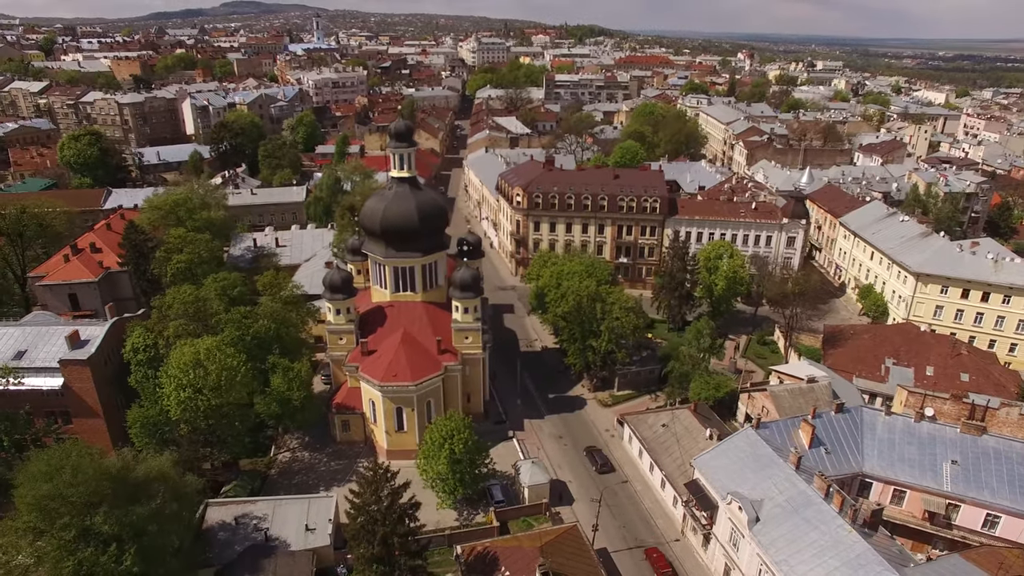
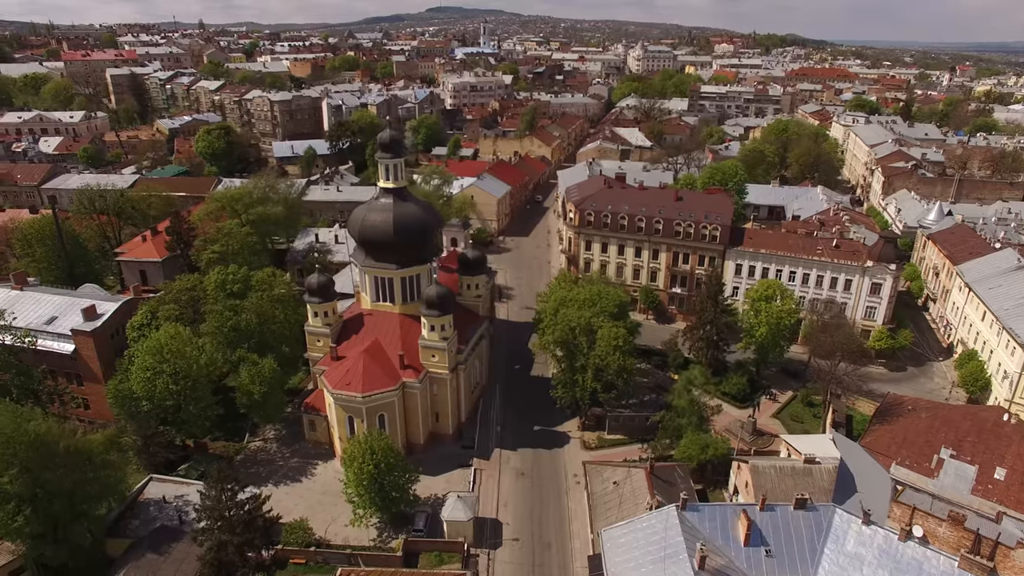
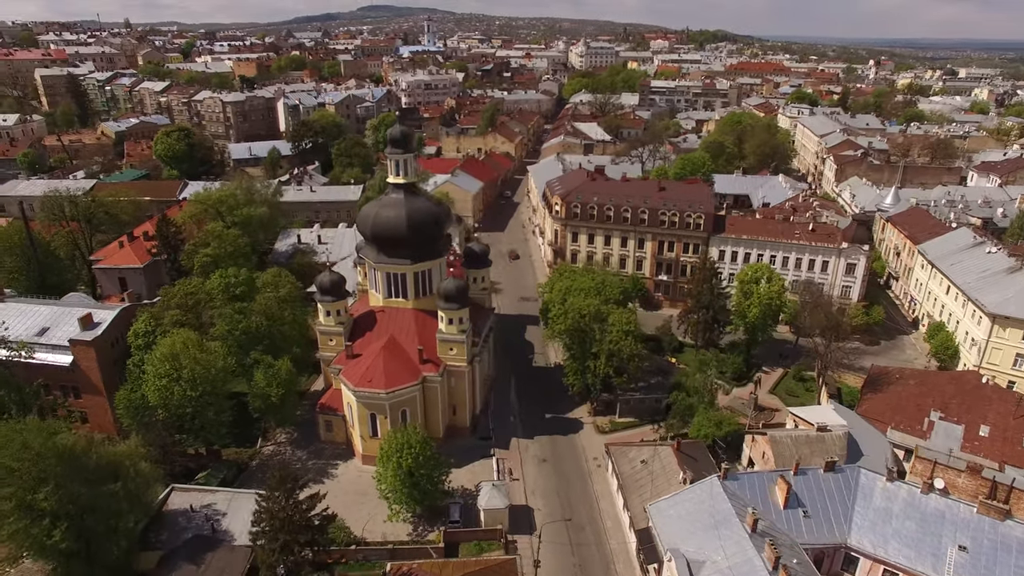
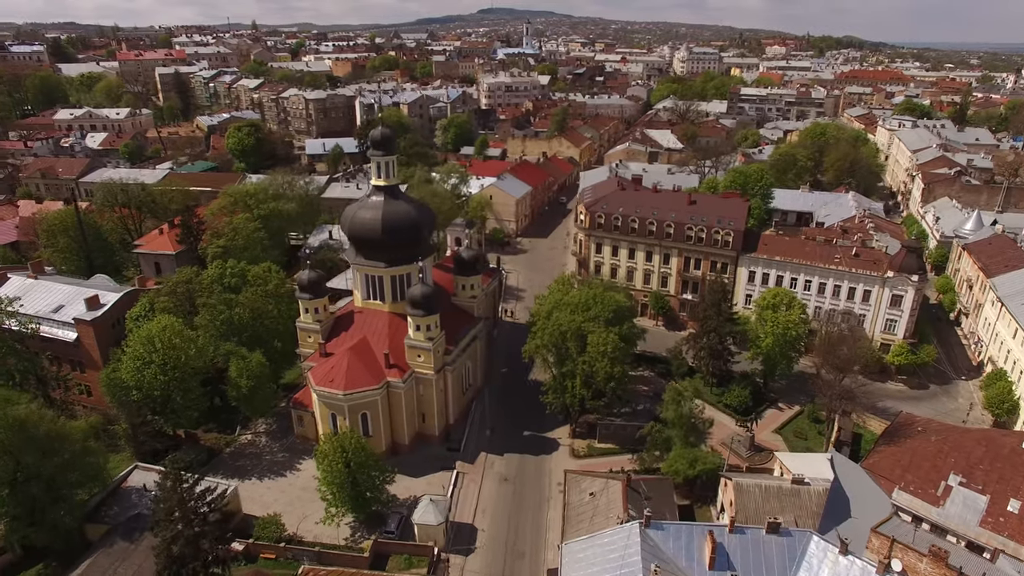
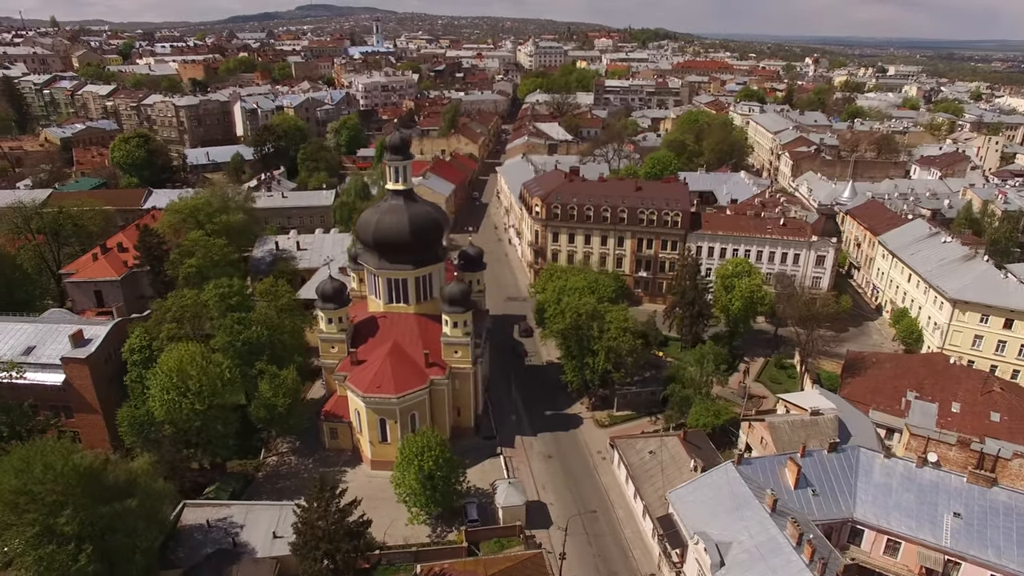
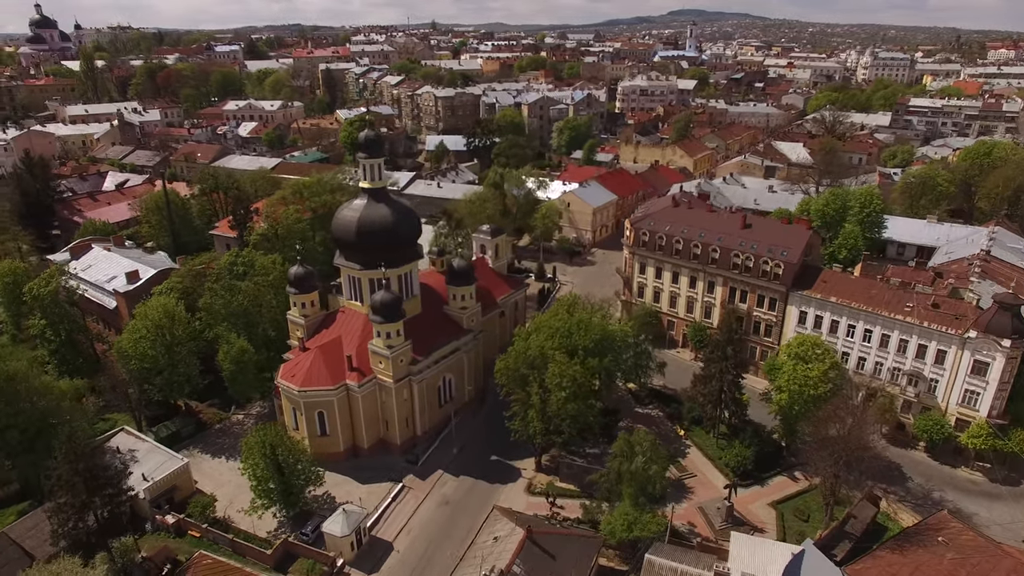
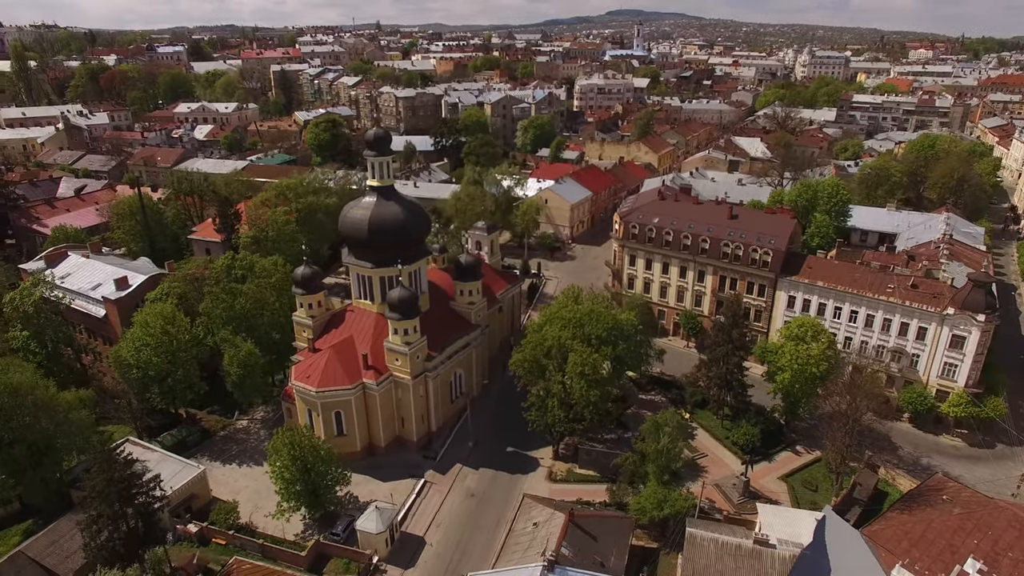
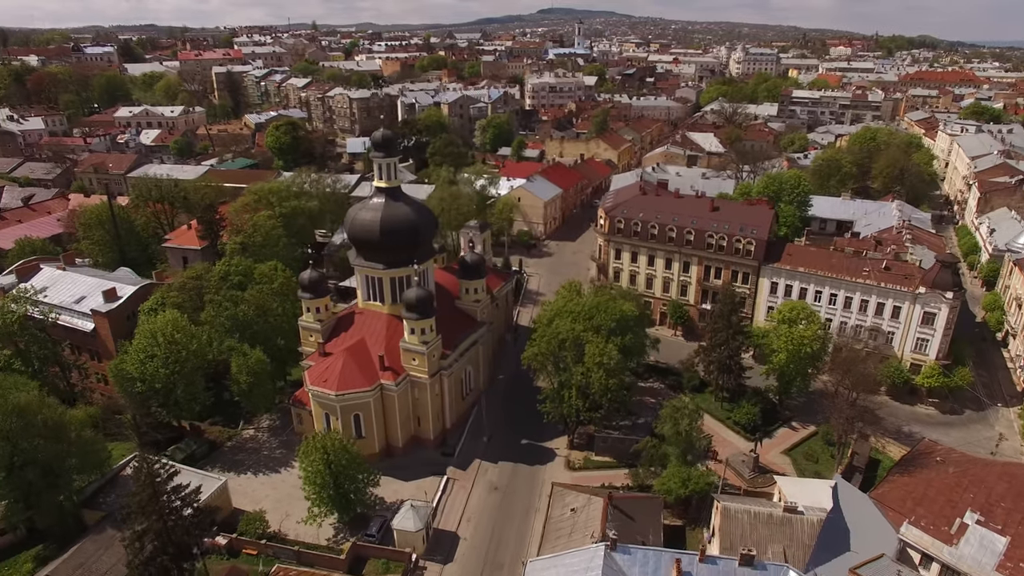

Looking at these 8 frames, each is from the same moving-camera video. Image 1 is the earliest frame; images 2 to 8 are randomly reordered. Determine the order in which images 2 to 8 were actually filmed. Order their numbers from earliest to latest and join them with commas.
5, 3, 2, 4, 8, 7, 6
